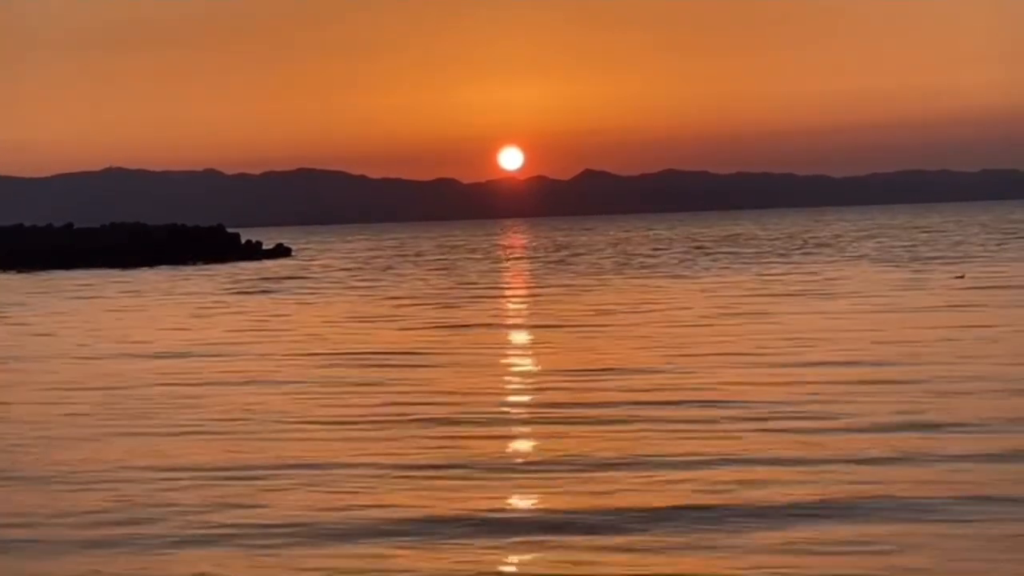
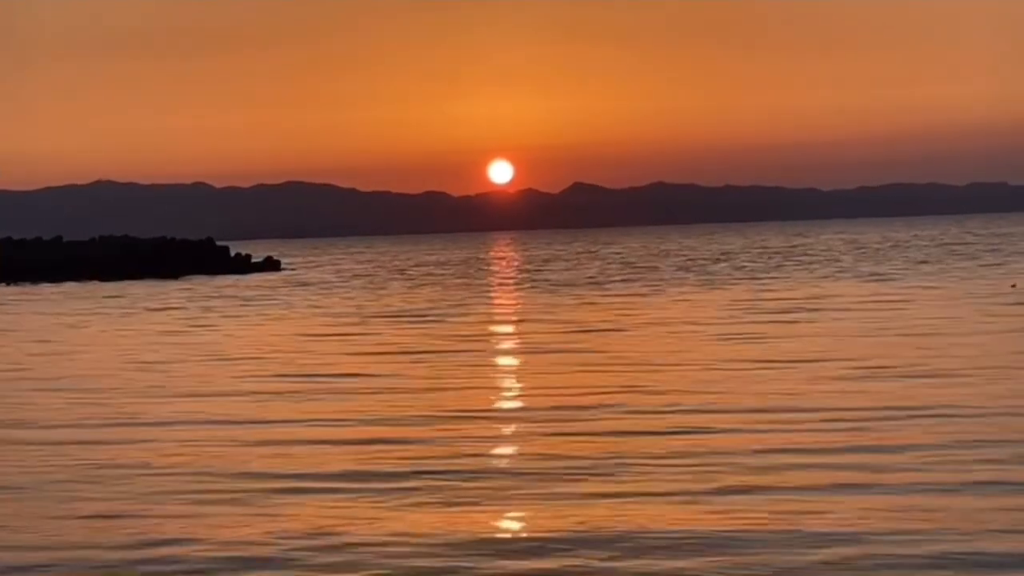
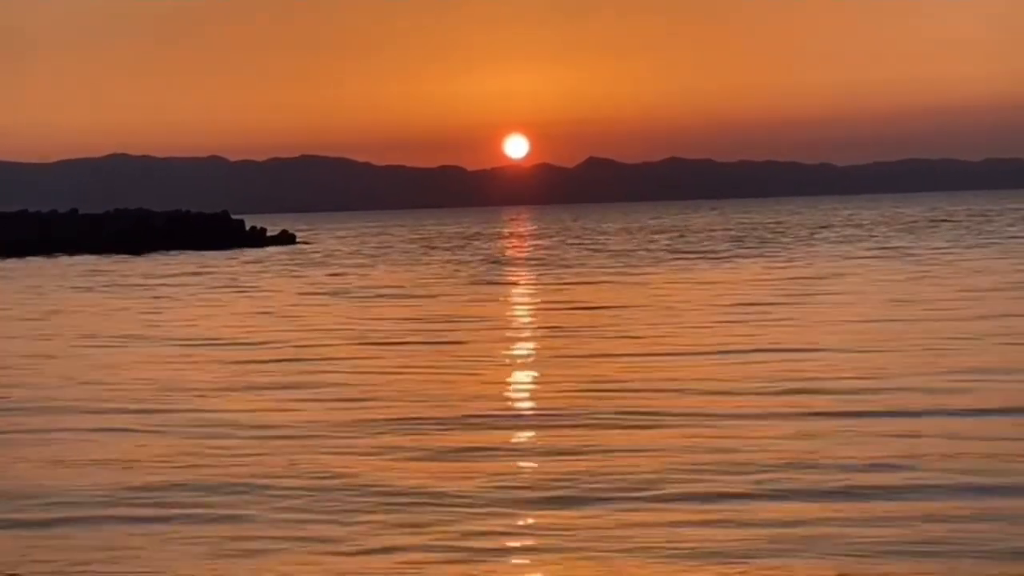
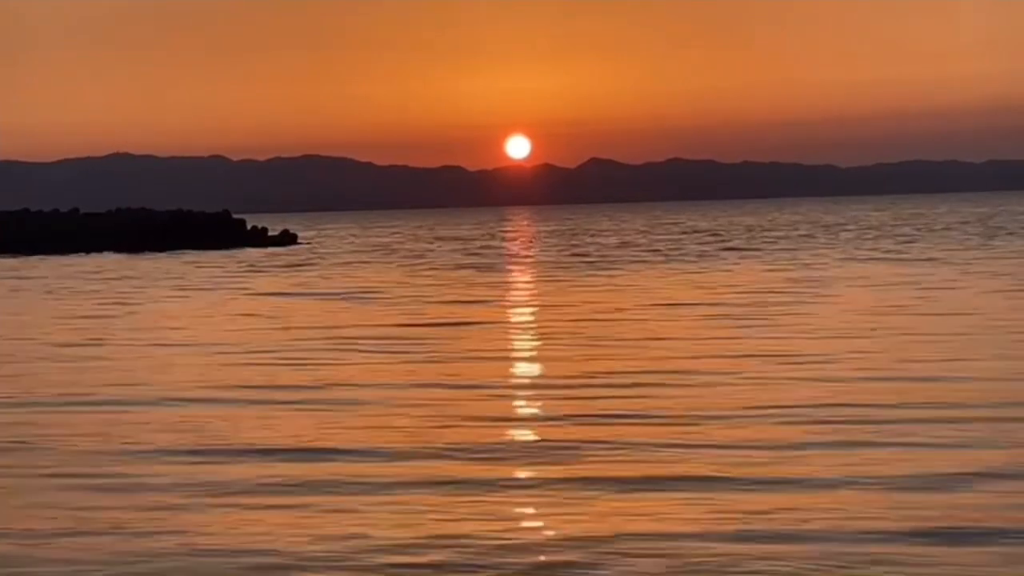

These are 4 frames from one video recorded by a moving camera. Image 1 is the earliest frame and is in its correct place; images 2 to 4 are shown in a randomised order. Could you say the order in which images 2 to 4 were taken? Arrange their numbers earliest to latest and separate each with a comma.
2, 3, 4
